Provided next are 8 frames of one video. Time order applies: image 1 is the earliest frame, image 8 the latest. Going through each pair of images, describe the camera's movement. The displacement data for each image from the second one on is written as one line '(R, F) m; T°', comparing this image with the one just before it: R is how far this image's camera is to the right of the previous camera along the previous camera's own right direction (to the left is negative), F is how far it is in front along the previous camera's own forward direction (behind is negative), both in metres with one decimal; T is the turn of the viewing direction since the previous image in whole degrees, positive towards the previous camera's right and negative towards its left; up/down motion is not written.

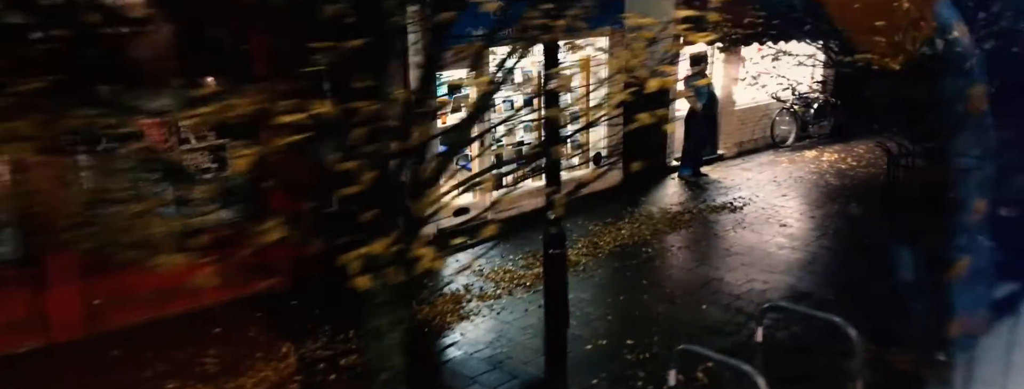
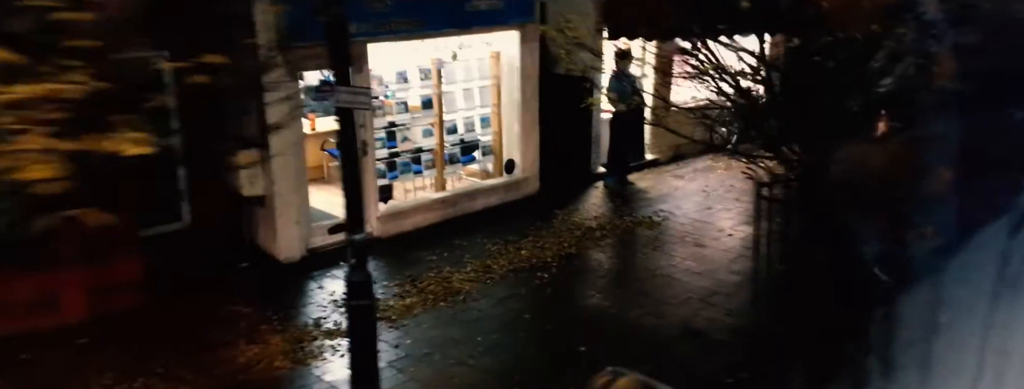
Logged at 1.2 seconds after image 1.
(+0.8, +0.7) m; +2°
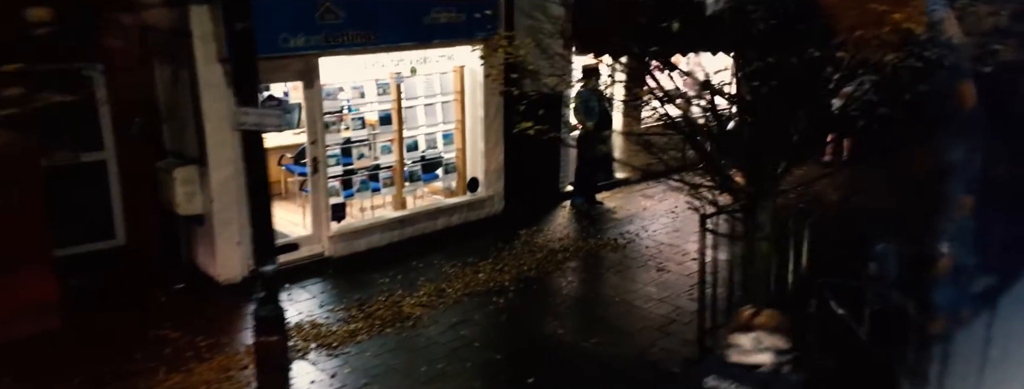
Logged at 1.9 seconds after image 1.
(+0.3, +0.2) m; +1°
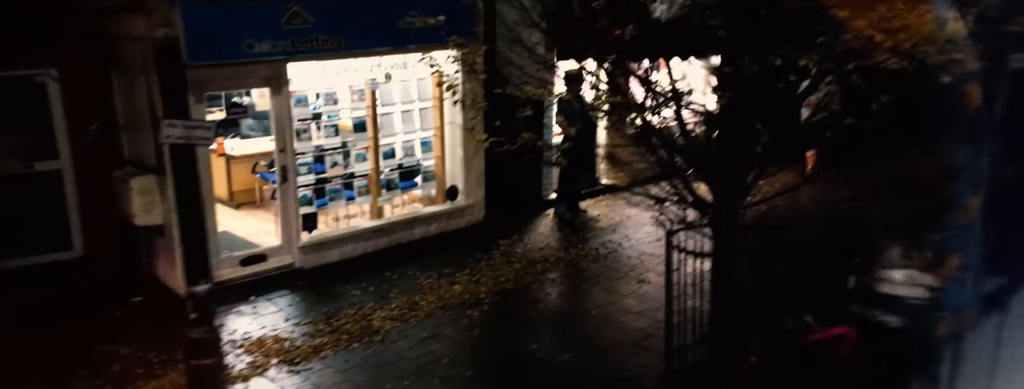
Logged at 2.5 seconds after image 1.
(+0.2, +0.1) m; 0°
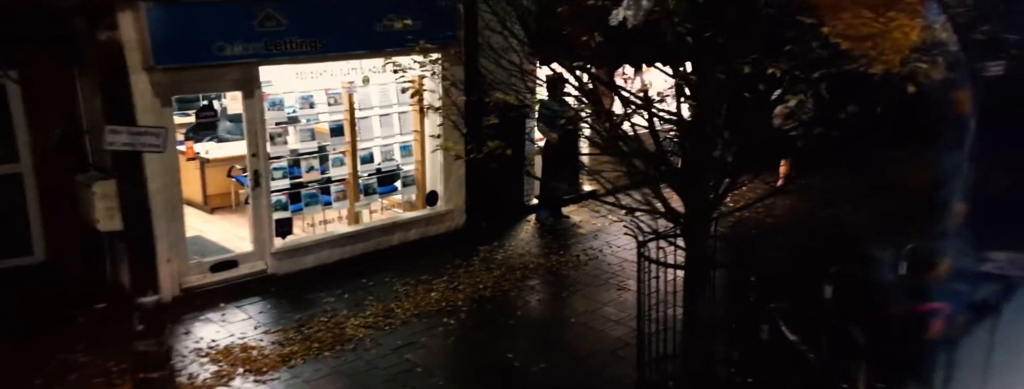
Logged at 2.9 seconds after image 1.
(+0.1, +0.1) m; +1°
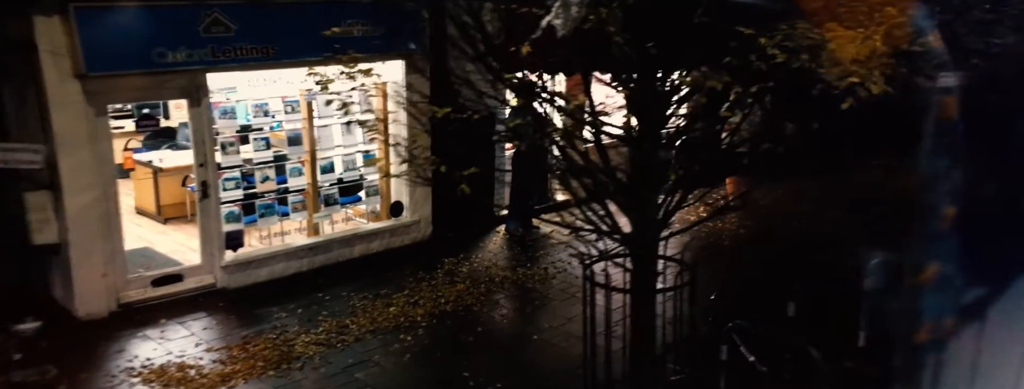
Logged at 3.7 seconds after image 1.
(+0.3, +0.2) m; +1°
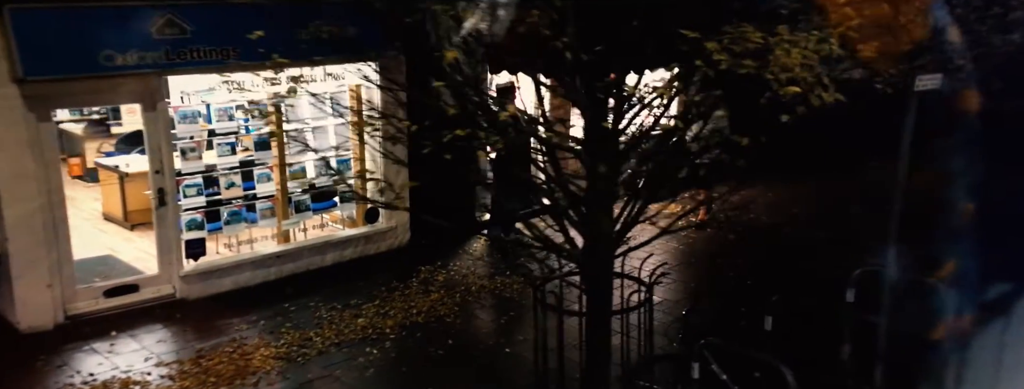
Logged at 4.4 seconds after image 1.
(+0.3, +0.2) m; -1°
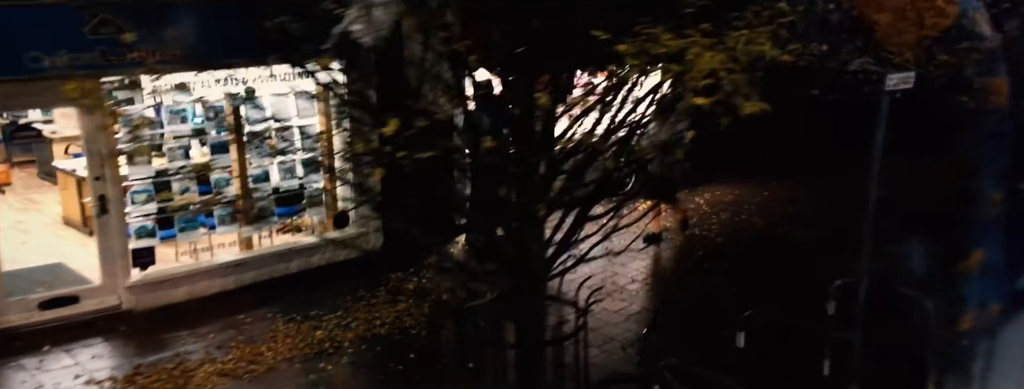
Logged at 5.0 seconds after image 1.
(+0.4, +0.3) m; -2°
